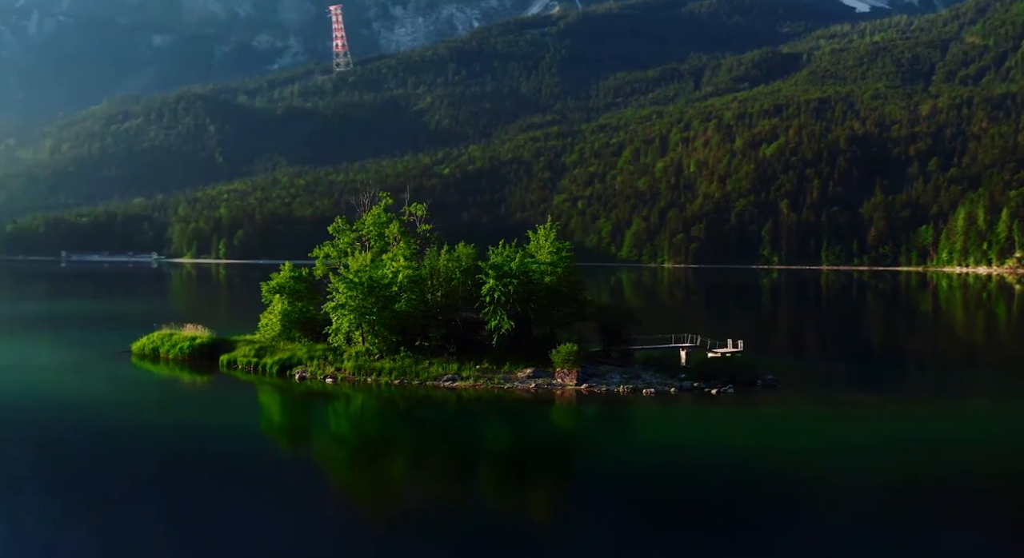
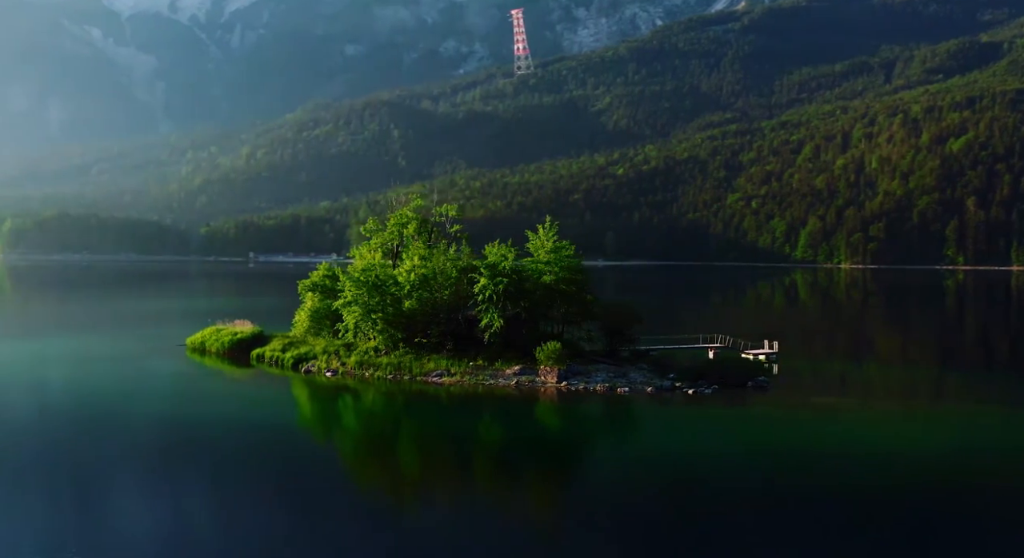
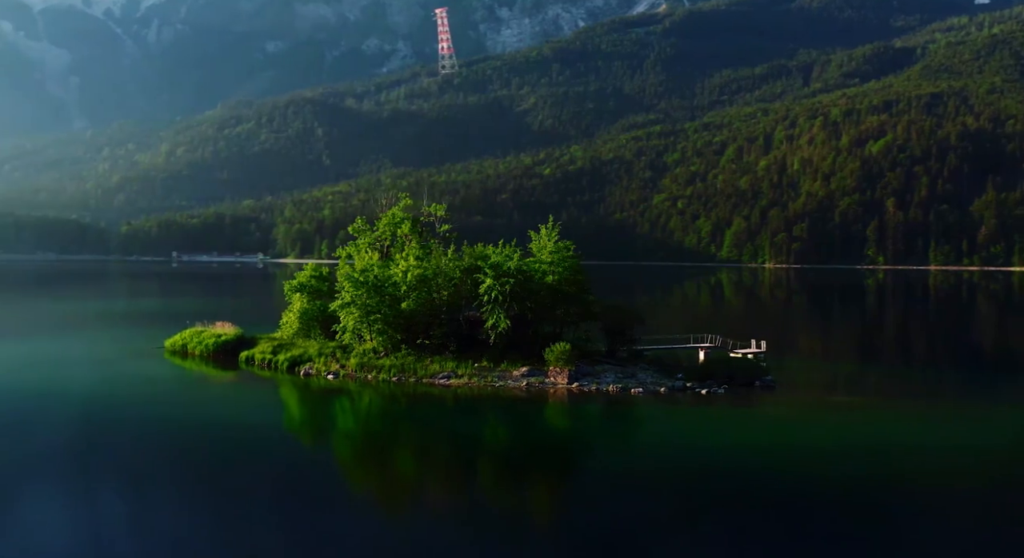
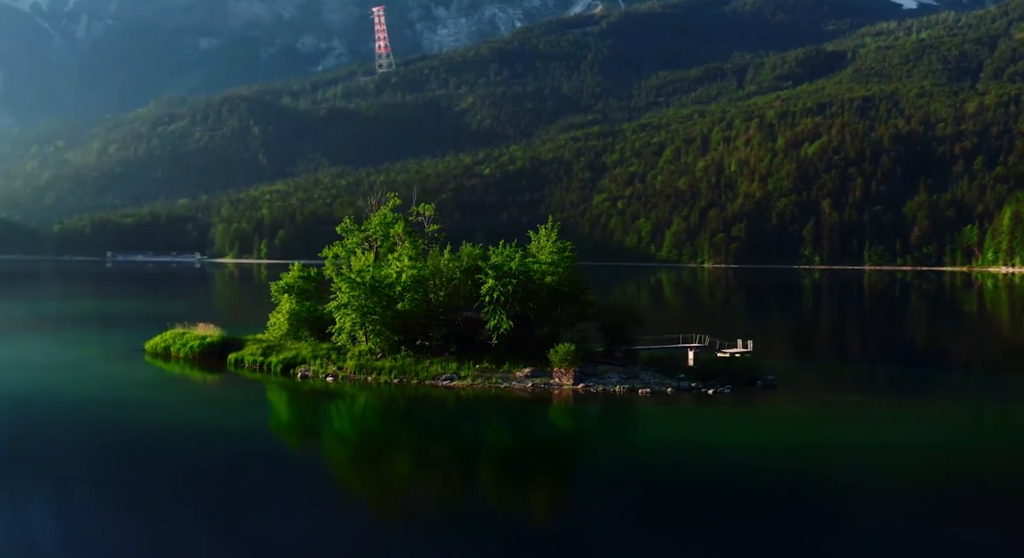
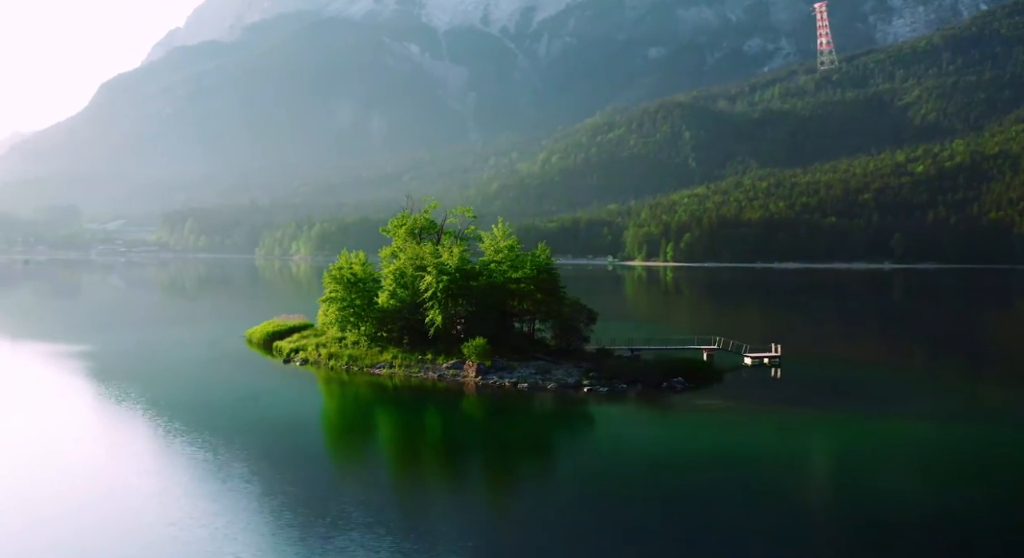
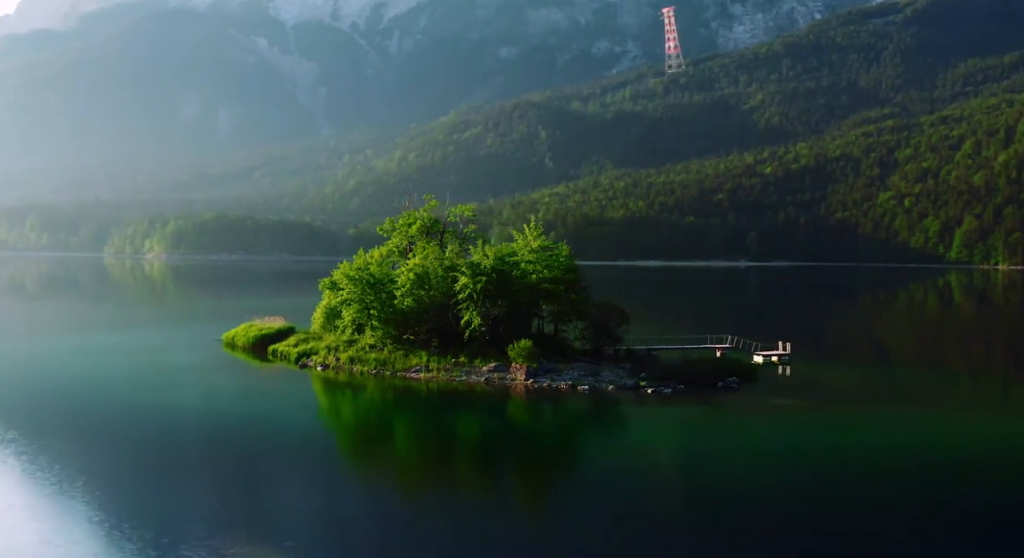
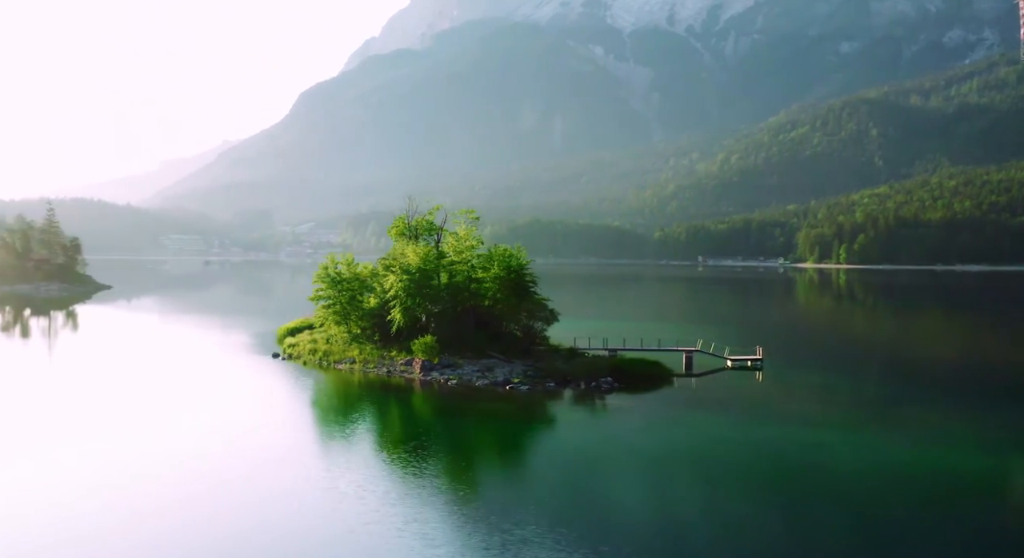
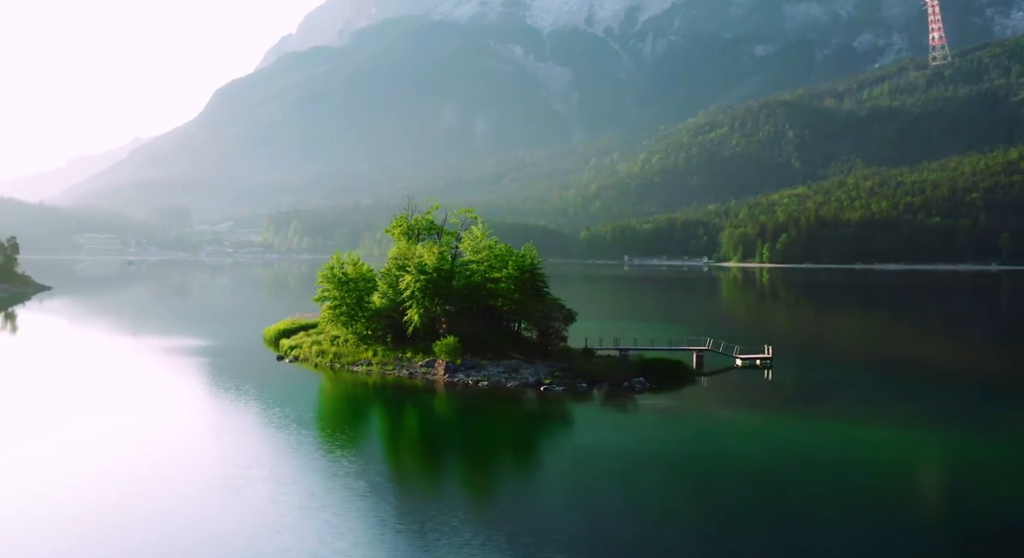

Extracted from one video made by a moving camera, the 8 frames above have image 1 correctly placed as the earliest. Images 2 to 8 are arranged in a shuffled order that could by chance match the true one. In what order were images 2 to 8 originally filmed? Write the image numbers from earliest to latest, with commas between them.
4, 3, 2, 6, 5, 8, 7
